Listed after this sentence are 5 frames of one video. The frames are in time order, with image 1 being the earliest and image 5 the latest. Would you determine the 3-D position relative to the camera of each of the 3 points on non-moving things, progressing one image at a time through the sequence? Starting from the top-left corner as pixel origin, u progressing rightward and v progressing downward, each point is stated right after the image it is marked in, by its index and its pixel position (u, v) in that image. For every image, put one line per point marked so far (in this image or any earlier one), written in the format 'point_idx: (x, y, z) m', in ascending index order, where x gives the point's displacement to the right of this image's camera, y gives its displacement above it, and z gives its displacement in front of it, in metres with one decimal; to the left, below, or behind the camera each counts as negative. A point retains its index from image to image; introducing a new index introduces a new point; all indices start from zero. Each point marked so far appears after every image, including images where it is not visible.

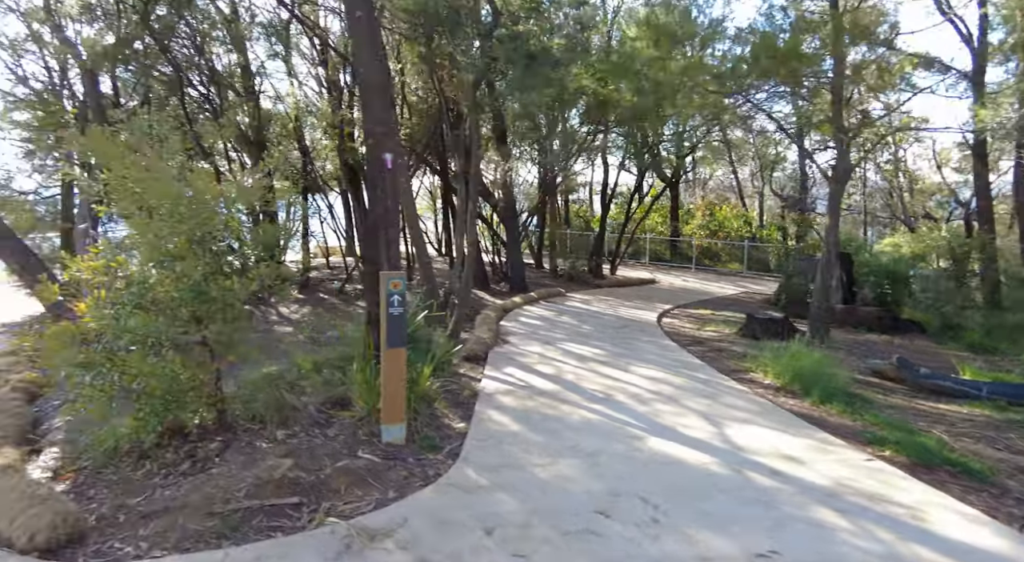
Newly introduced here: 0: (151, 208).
0: (-2.1, +0.4, +3.3) m
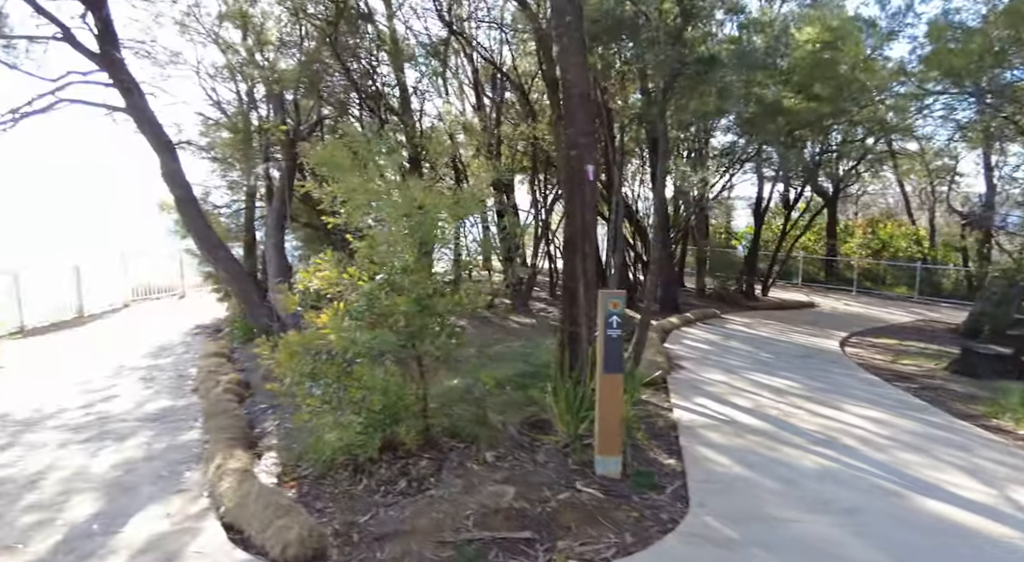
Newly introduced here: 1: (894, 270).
0: (-0.7, +0.3, +3.2) m
1: (+8.9, +0.3, +13.2) m
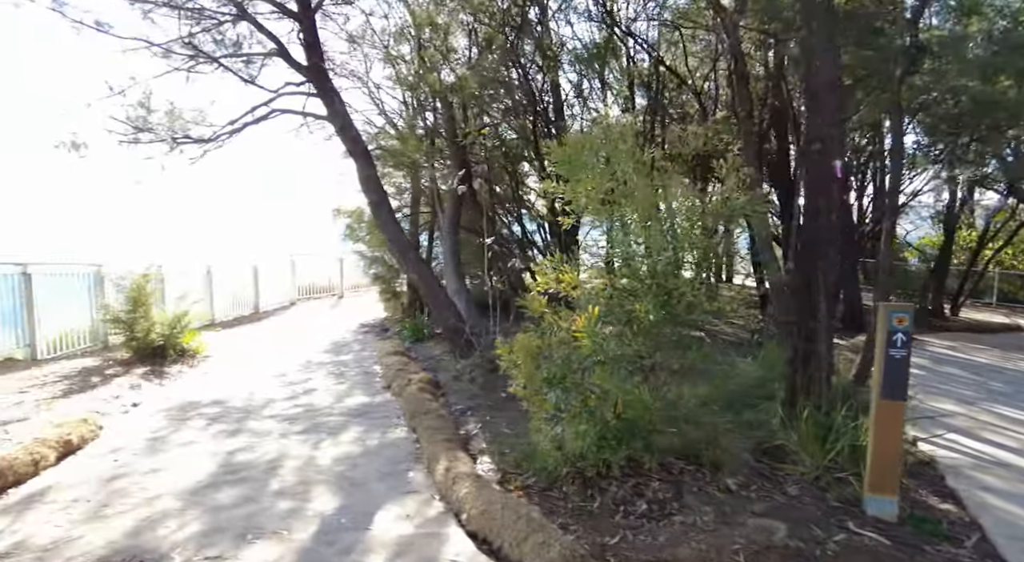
0: (+0.6, +0.3, +3.0) m
1: (+11.9, -0.2, +11.1) m
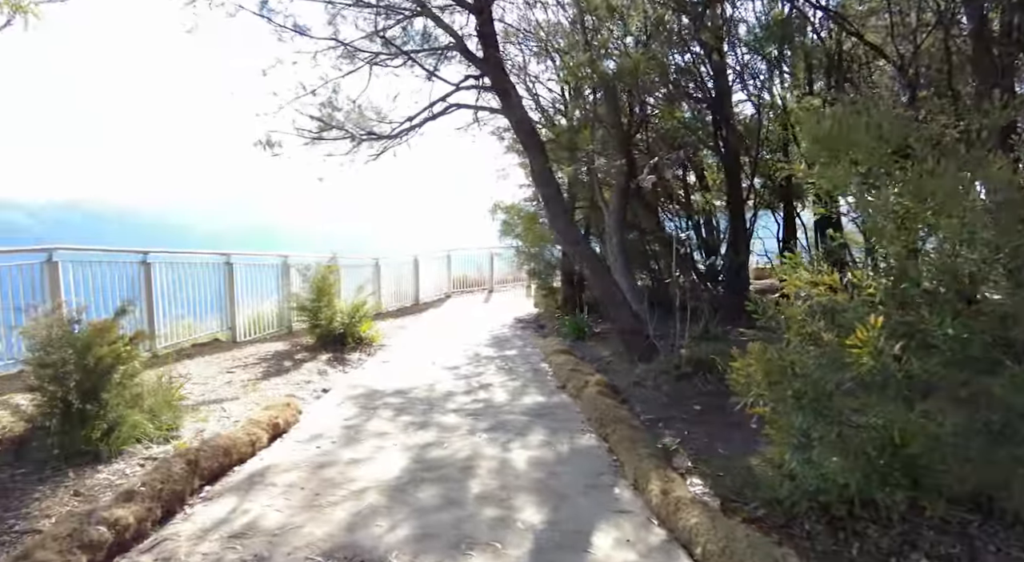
0: (+1.7, +0.3, +2.5) m
1: (+14.4, -0.4, +8.1) m
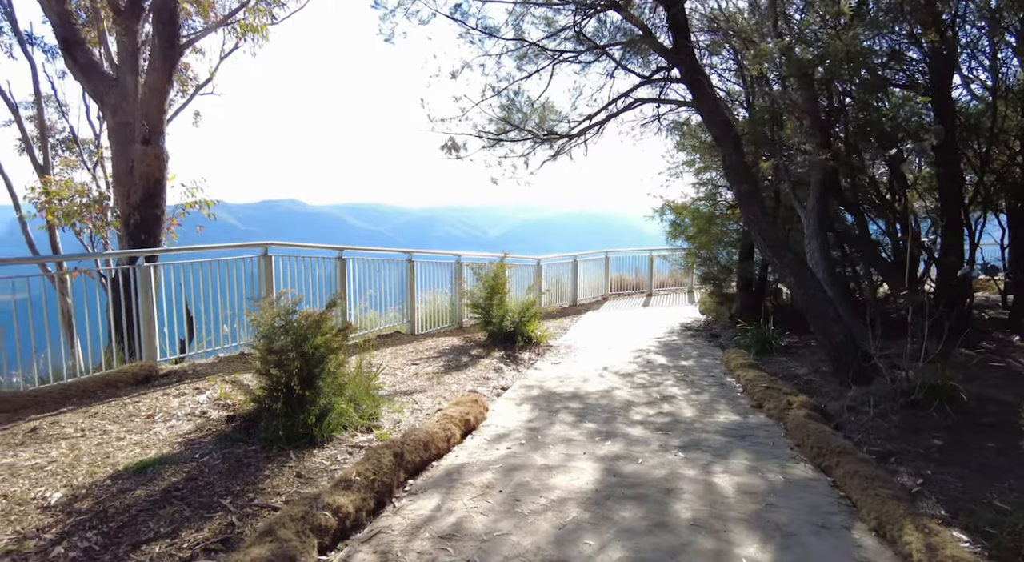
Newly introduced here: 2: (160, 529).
0: (+2.7, +0.2, +1.8) m
1: (+16.2, -0.9, +4.4) m
2: (-2.1, -1.4, +3.3) m
